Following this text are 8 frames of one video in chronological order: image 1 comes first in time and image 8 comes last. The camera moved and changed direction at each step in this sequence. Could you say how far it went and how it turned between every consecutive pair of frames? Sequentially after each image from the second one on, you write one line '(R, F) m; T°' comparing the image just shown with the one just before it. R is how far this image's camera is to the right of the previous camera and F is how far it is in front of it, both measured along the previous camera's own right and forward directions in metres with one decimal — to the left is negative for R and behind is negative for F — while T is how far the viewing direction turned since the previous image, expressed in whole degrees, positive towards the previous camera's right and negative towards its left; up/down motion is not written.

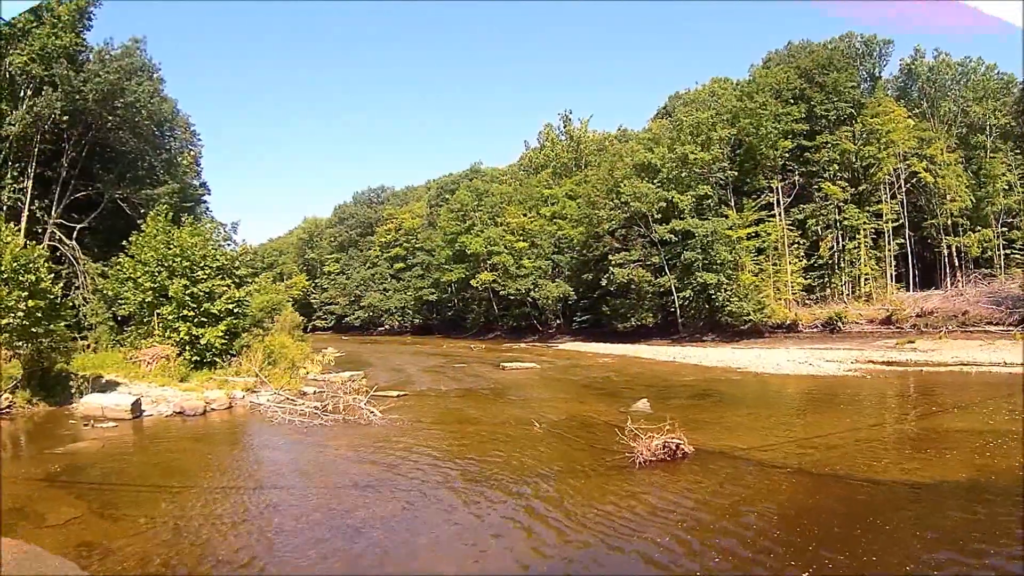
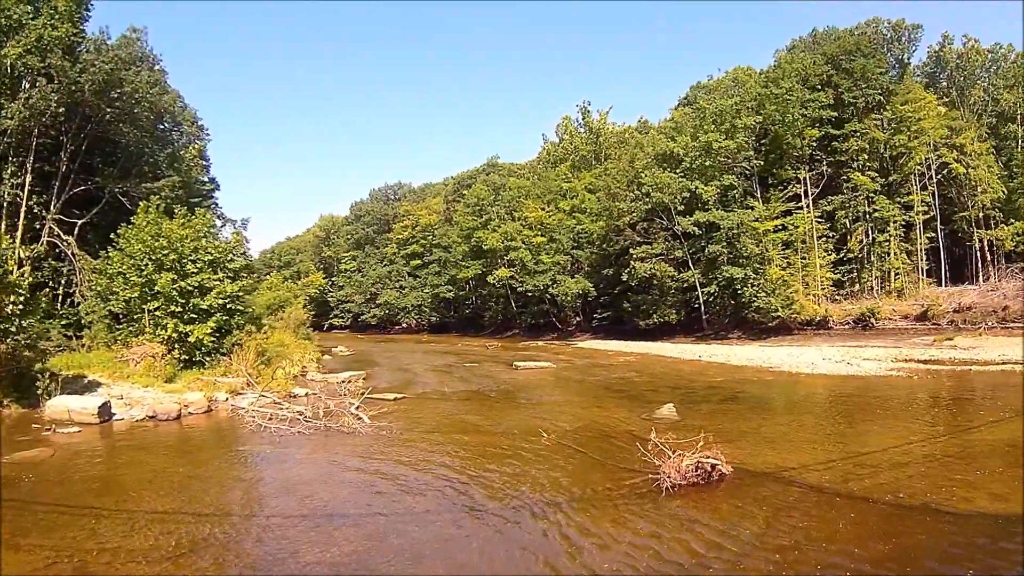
(+0.3, +1.9) m; -2°
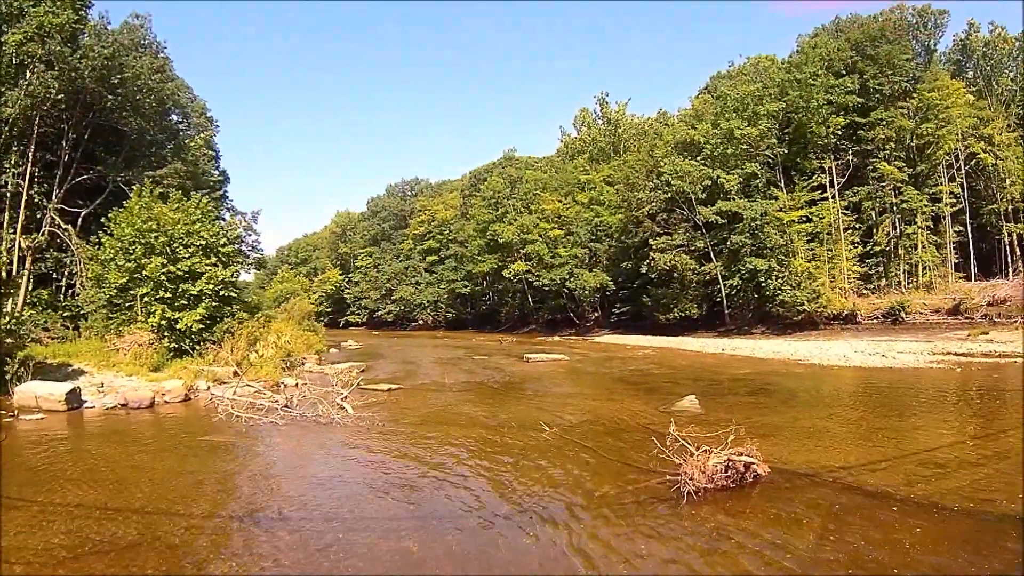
(+0.4, +1.5) m; -2°
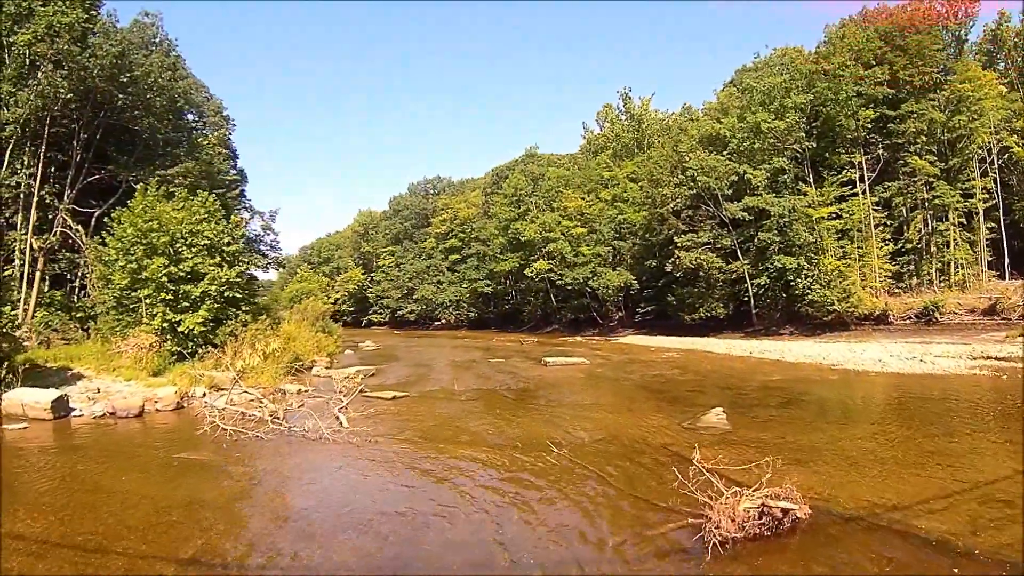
(+0.3, +1.2) m; -2°
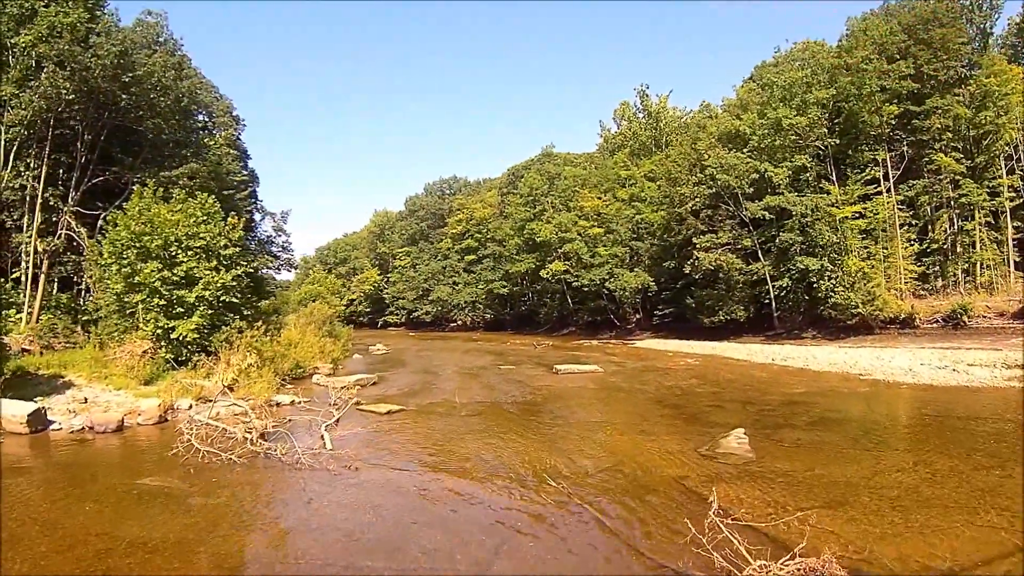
(+0.4, +1.1) m; -2°
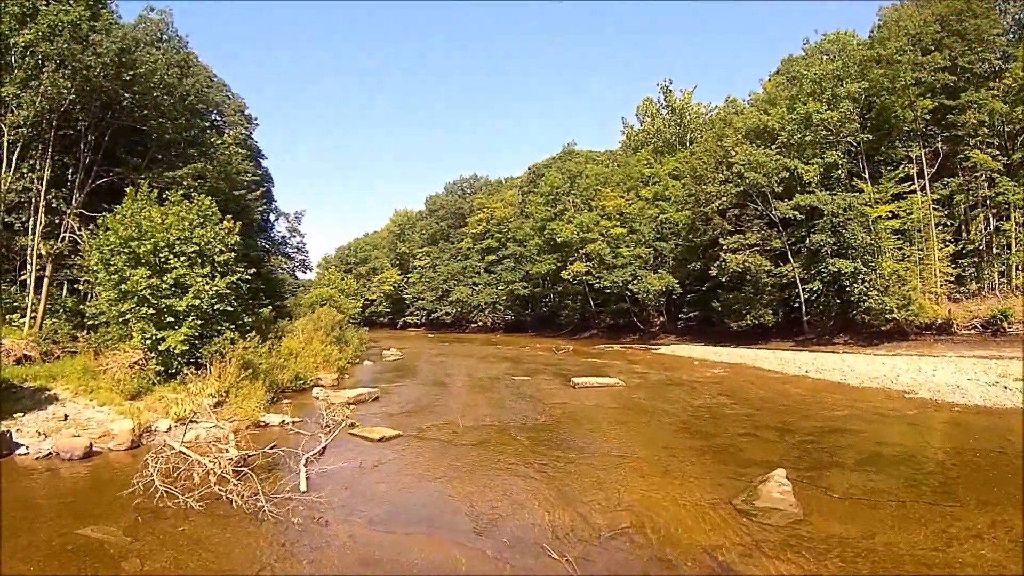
(+0.3, +1.5) m; -2°
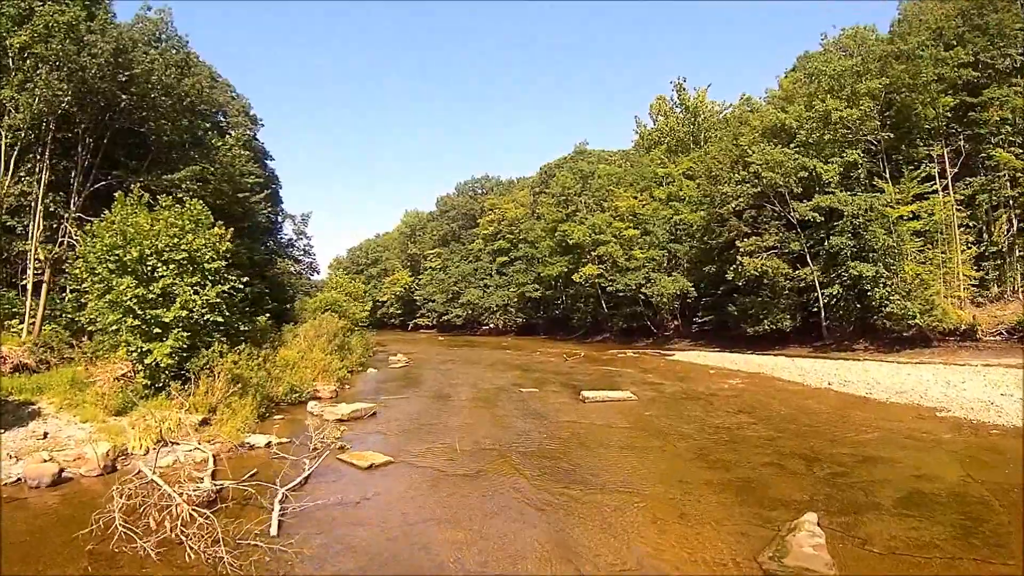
(+0.2, +1.0) m; -1°
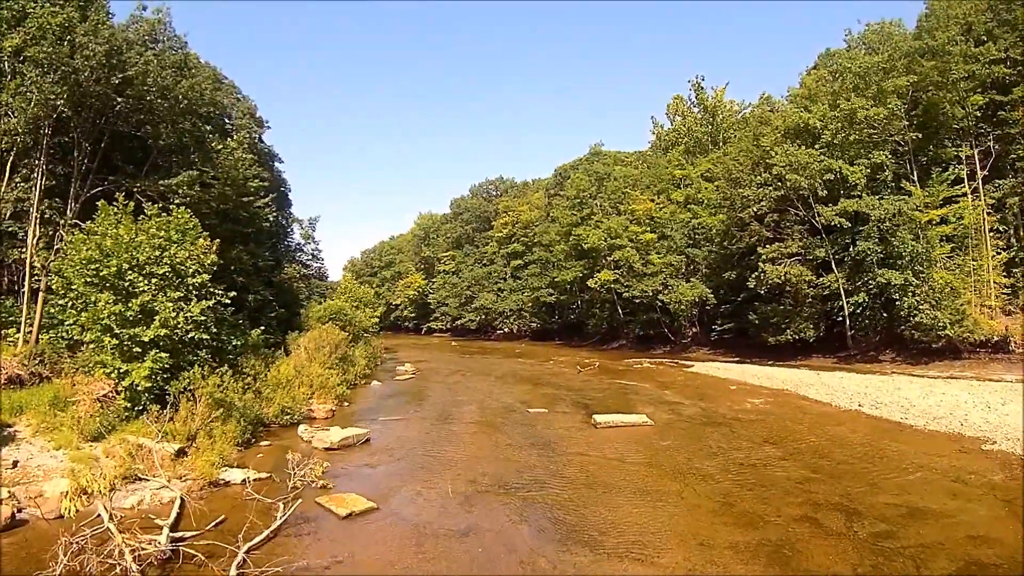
(+0.3, +1.3) m; -2°
